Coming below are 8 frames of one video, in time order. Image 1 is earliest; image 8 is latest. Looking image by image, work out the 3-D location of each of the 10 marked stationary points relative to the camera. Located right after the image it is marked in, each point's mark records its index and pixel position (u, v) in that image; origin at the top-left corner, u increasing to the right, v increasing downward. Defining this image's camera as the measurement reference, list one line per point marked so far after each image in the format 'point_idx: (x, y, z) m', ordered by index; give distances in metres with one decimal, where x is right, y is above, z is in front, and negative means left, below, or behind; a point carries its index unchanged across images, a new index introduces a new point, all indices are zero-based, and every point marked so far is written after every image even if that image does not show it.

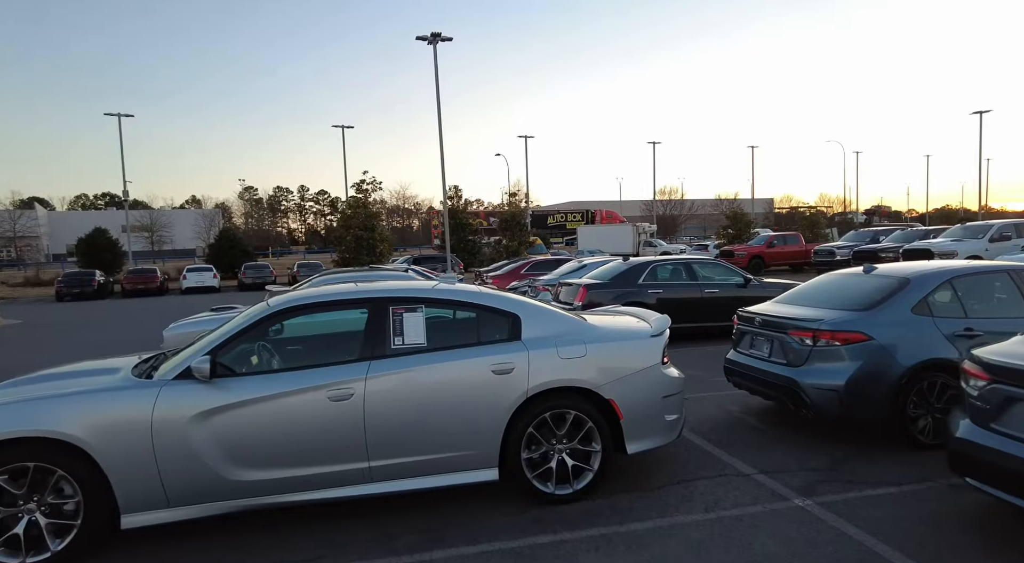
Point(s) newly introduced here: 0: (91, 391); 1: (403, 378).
0: (-2.6, -0.7, +3.9) m
1: (-0.7, -0.6, +4.2) m
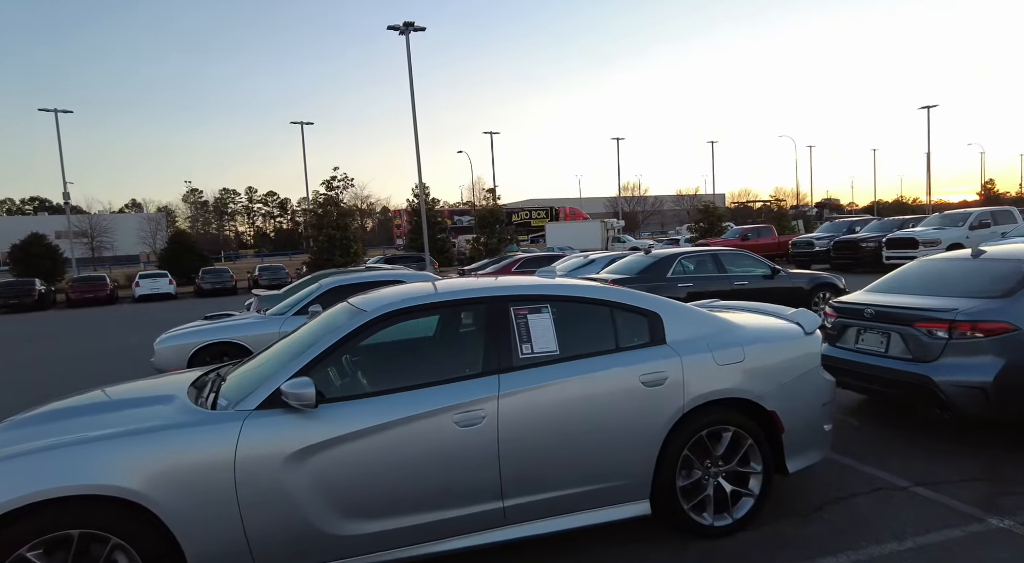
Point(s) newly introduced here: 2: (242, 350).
0: (-1.7, -0.7, +3.0) m
1: (+0.2, -0.6, +3.4) m
2: (-3.6, -0.9, +8.6) m
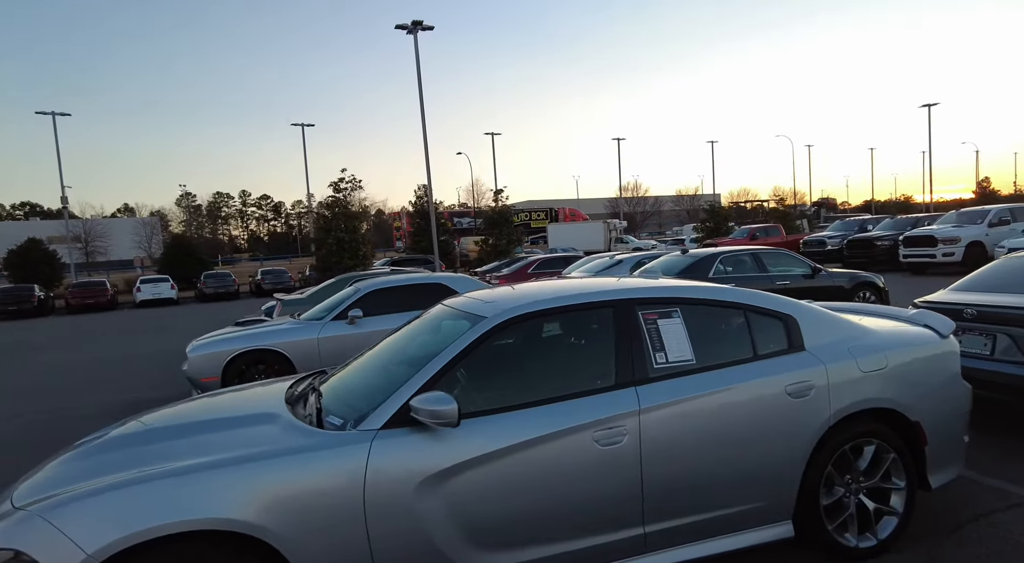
0: (-1.0, -0.7, +2.7) m
1: (+0.8, -0.6, +3.1) m
2: (-3.0, -0.9, +8.3) m
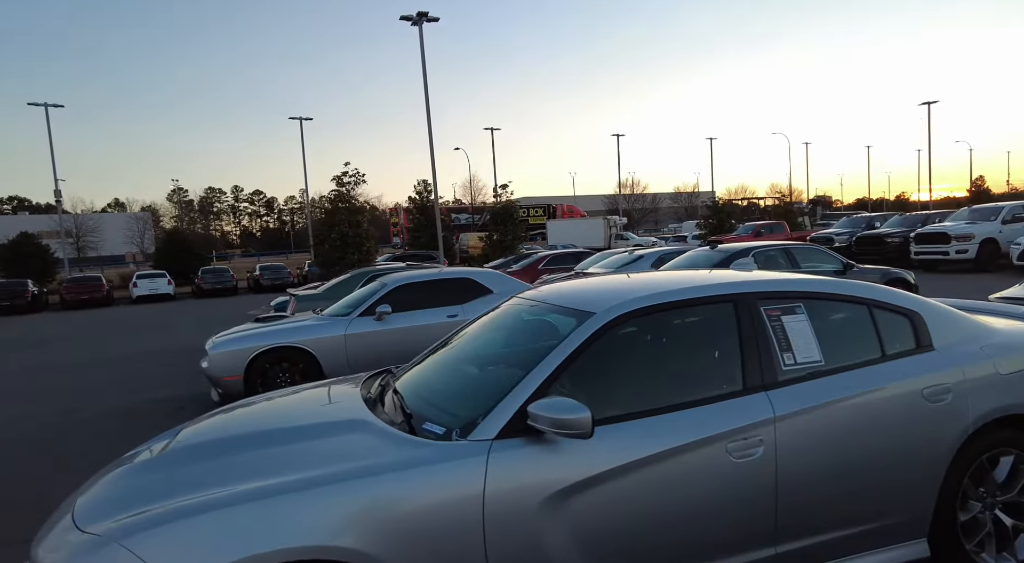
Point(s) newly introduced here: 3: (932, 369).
0: (-0.5, -0.7, +2.3) m
1: (+1.3, -0.6, +2.7) m
2: (-2.5, -0.9, +7.9) m
3: (+1.9, -0.4, +3.0) m
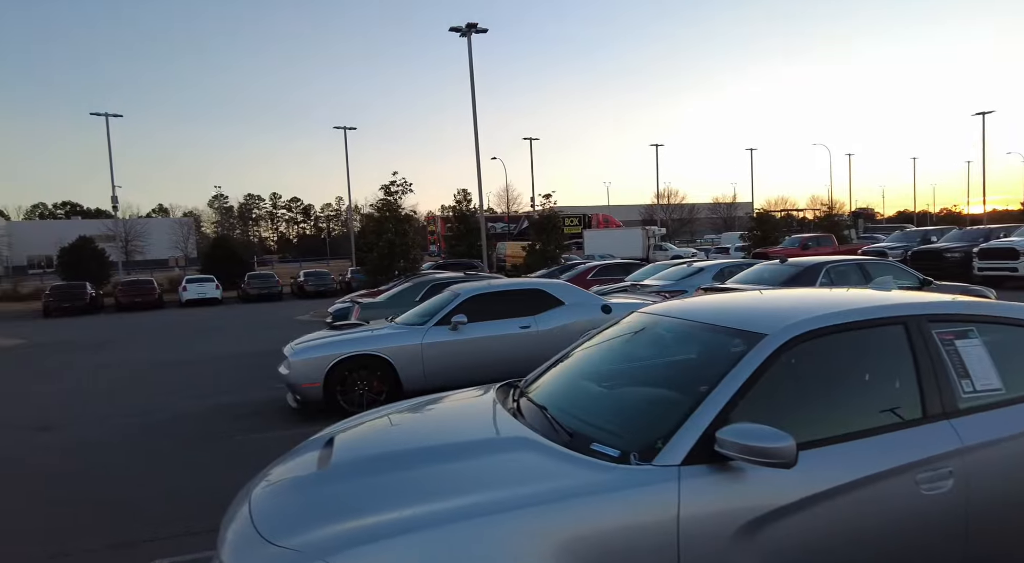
0: (+0.1, -0.7, +2.3) m
1: (+2.0, -0.7, +2.6) m
2: (-1.6, -1.0, +7.9) m
3: (+2.7, -0.5, +2.8) m
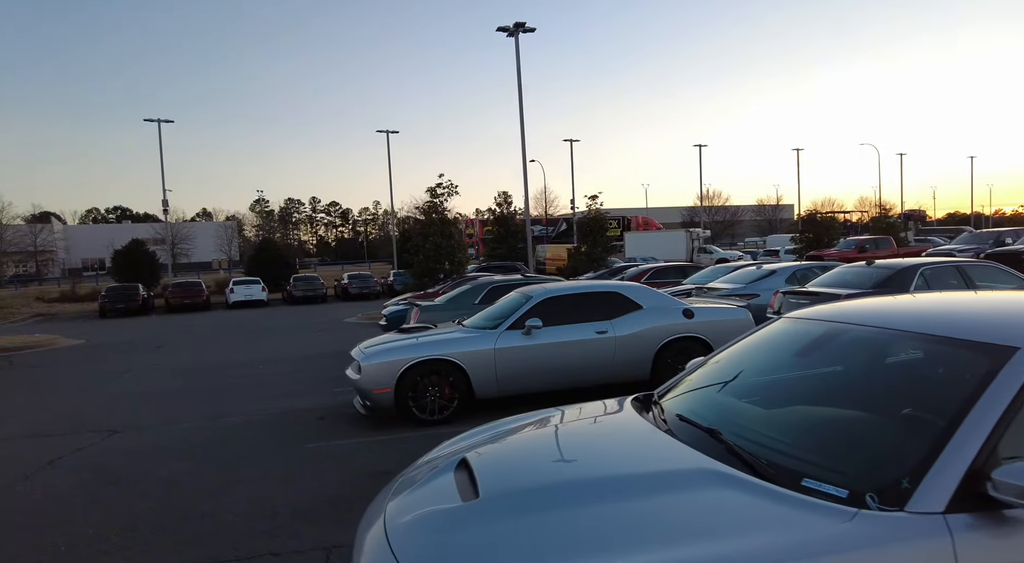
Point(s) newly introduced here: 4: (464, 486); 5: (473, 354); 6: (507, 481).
0: (+0.8, -0.7, +1.8) m
1: (+2.6, -0.7, +2.0) m
2: (-0.7, -1.0, +7.6) m
3: (+3.3, -0.5, +2.2) m
4: (-0.2, -0.8, +2.5) m
5: (-0.5, -0.9, +7.6) m
6: (0.0, -0.7, +2.4) m
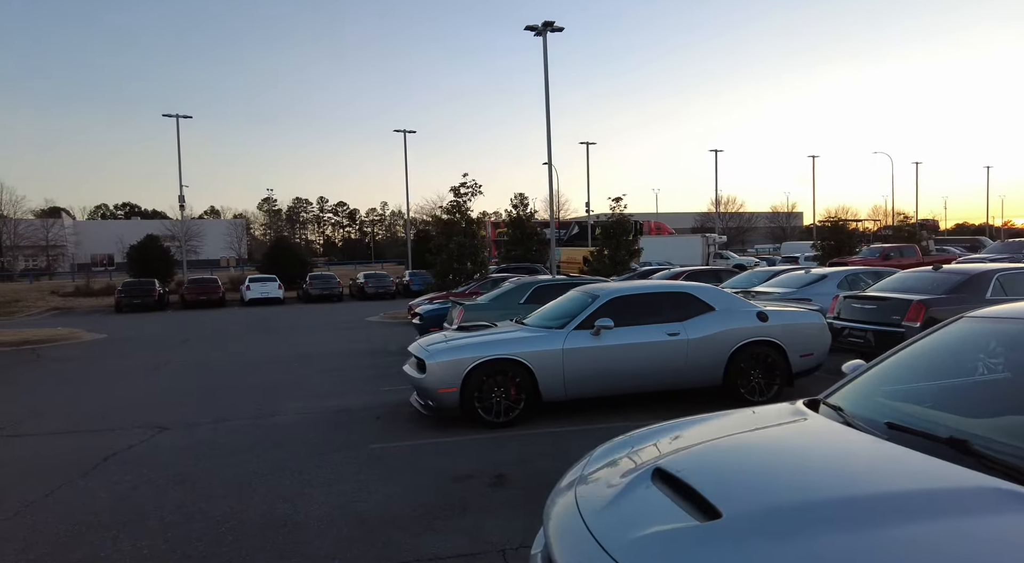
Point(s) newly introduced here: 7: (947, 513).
0: (+1.5, -0.7, +1.5) m
1: (+3.4, -0.7, +1.7) m
2: (+0.1, -1.0, +7.2) m
3: (+4.1, -0.5, +1.9) m
4: (+0.6, -0.7, +2.2) m
5: (+0.3, -0.8, +7.2) m
6: (+0.8, -0.7, +2.0) m
7: (+1.3, -0.6, +1.8) m
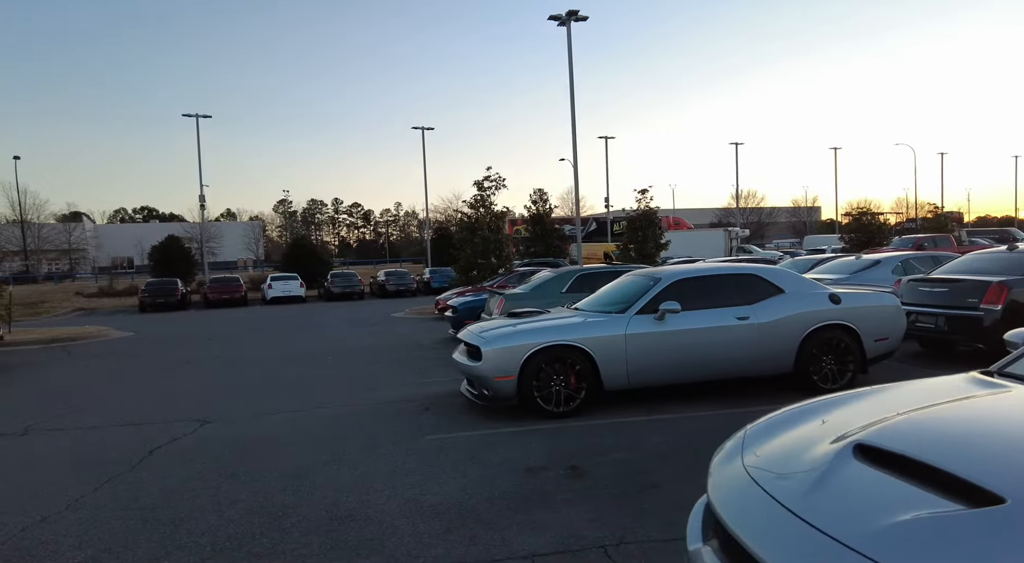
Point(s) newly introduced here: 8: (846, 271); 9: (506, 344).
0: (+2.0, -0.5, +1.0) m
1: (+3.9, -0.4, +1.2) m
2: (+0.7, -0.8, +6.8) m
3: (+4.6, -0.3, +1.4) m
4: (+1.1, -0.5, +1.7) m
5: (+1.0, -0.6, +6.8) m
6: (+1.3, -0.5, +1.6) m
7: (+1.8, -0.4, +1.4) m
8: (+6.1, +0.2, +11.8) m
9: (-0.1, -0.7, +6.6) m
